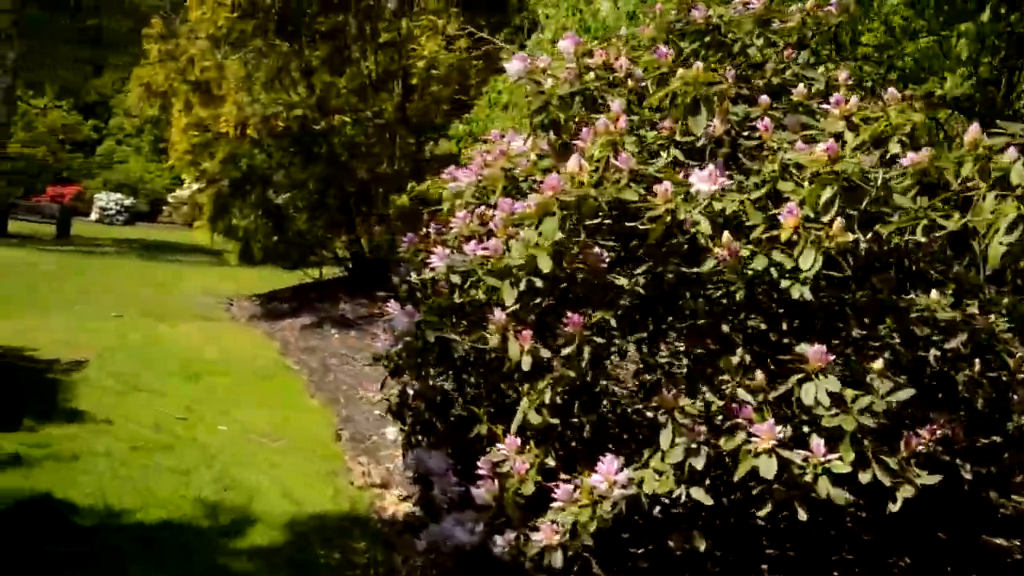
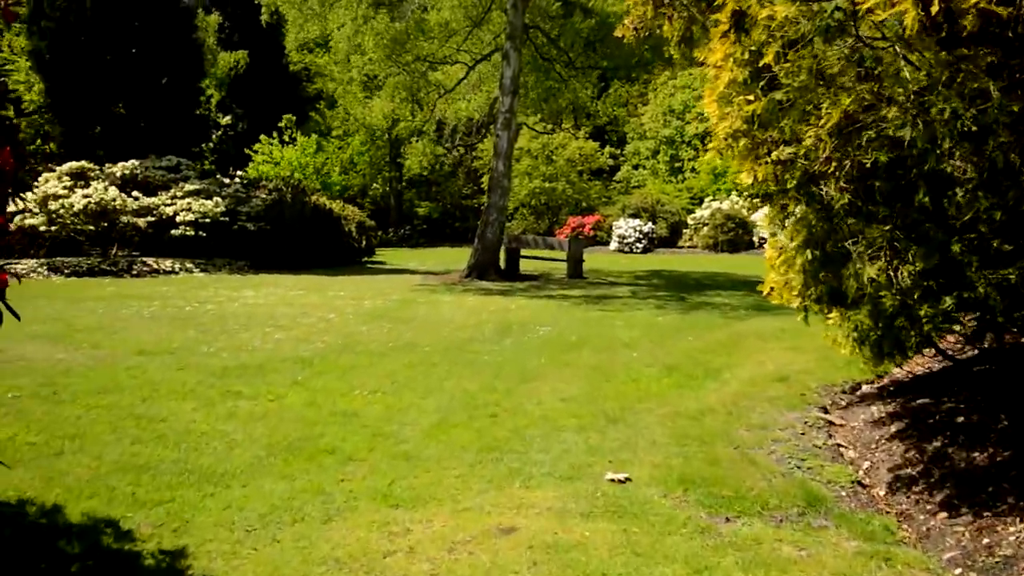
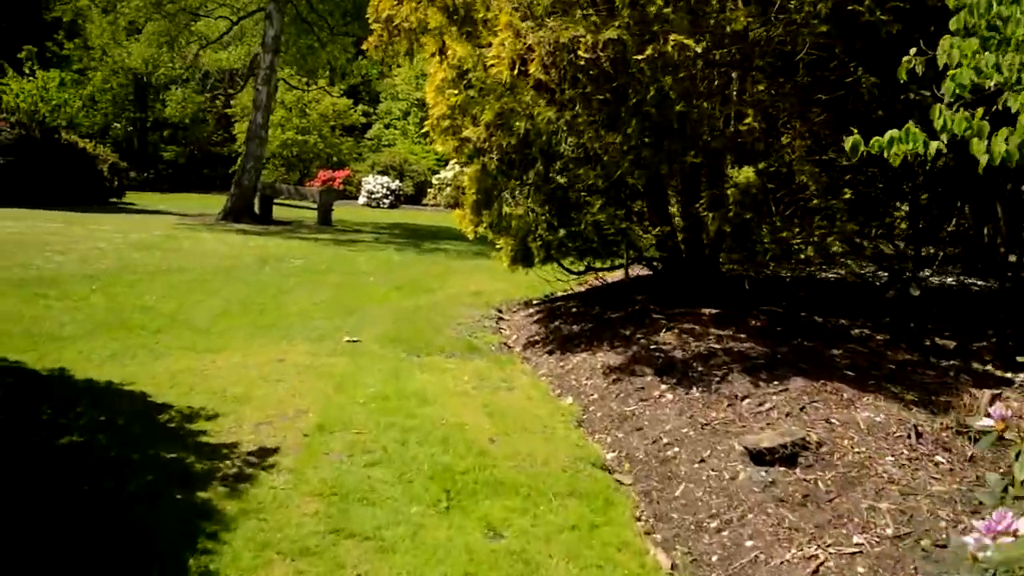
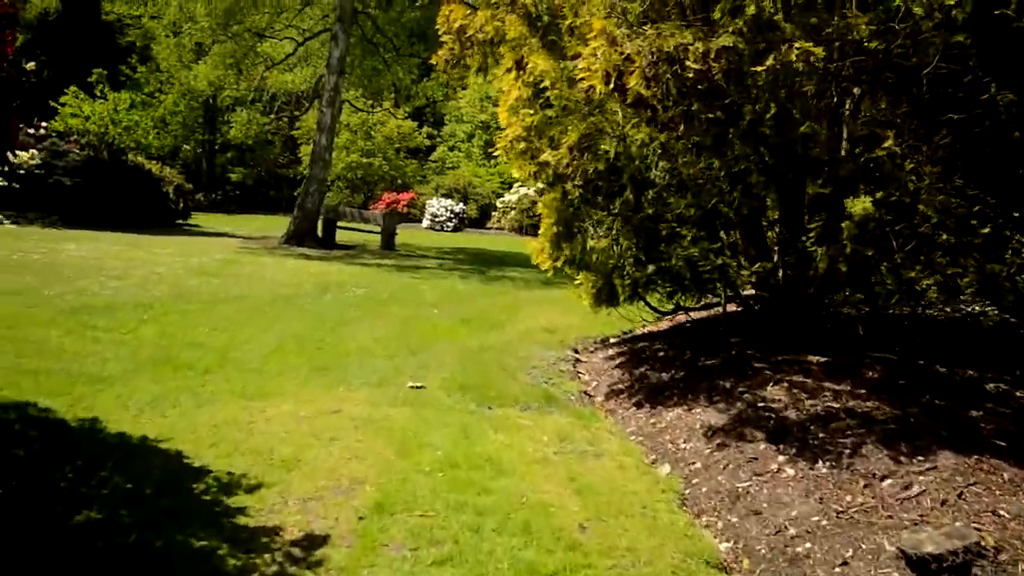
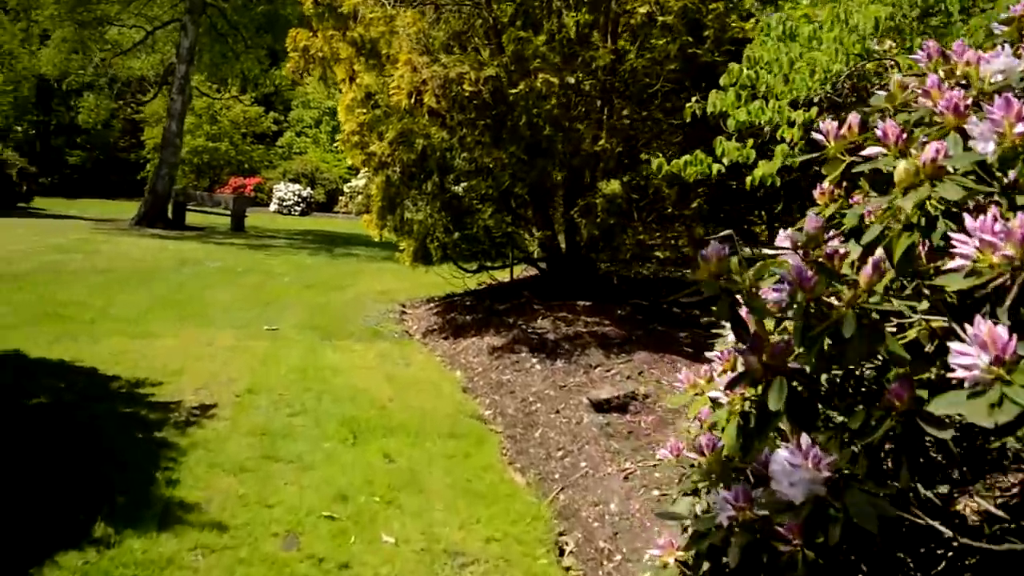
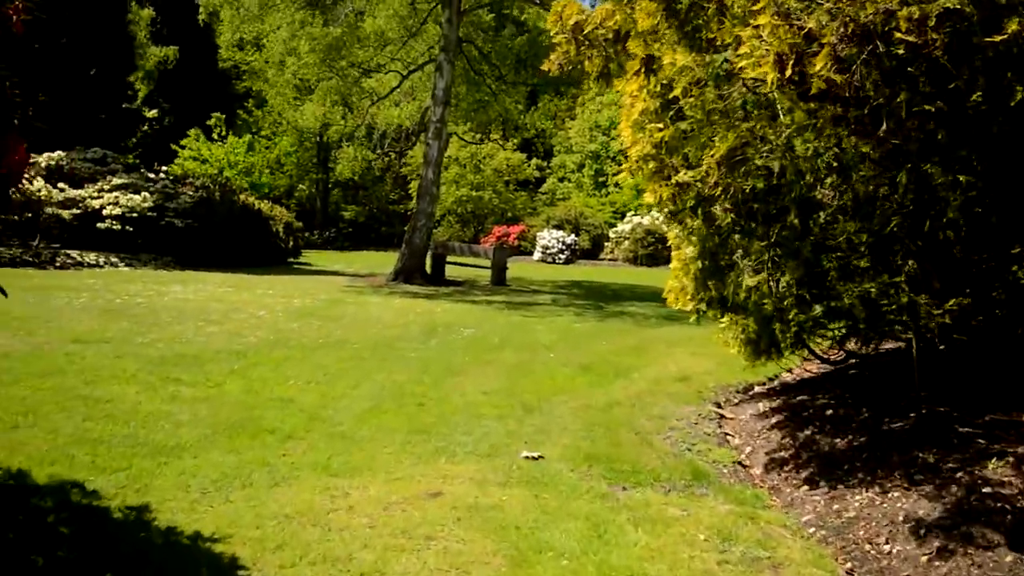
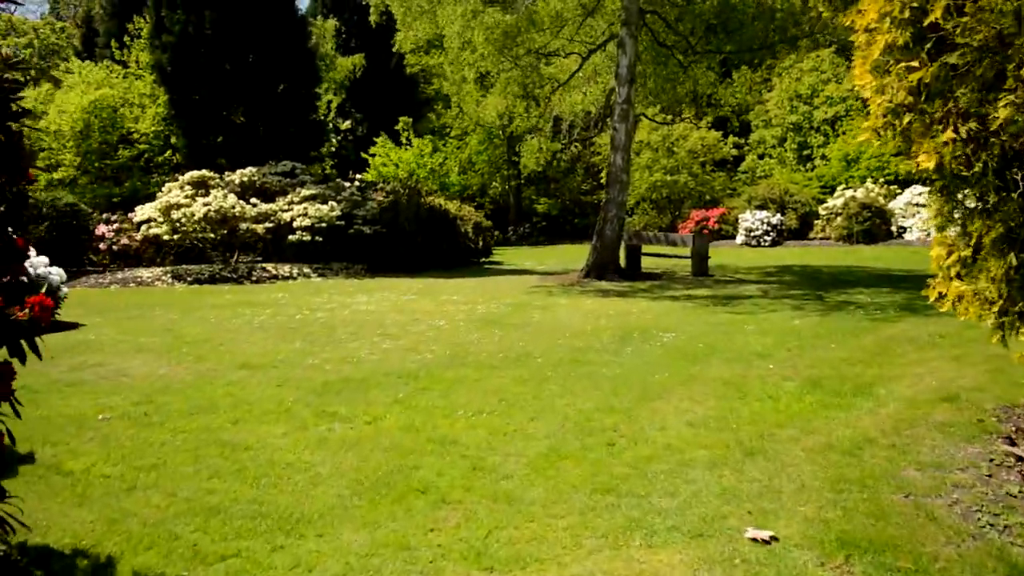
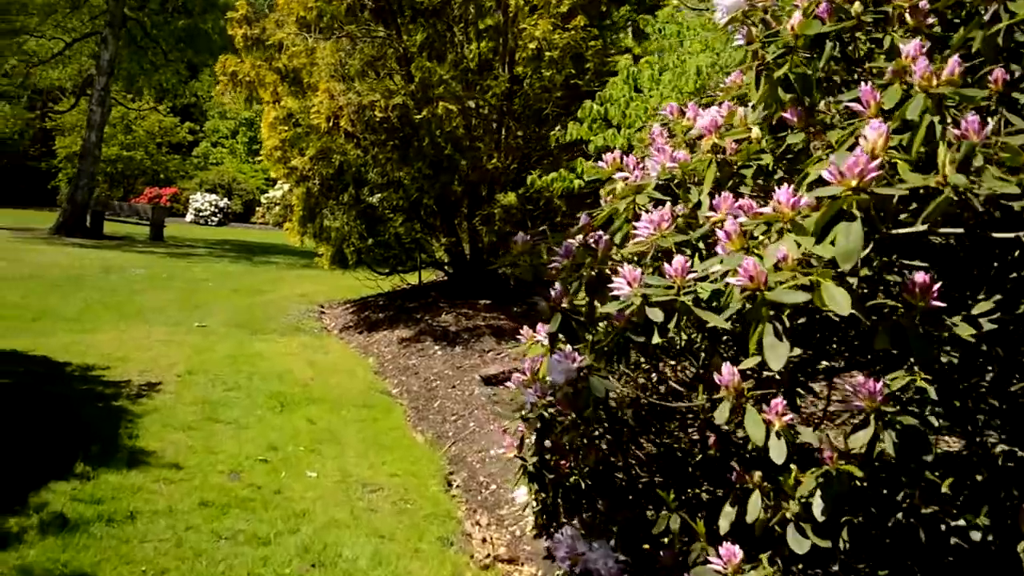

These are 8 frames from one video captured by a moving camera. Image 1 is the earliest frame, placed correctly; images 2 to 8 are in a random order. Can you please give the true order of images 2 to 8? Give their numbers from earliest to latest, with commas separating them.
8, 5, 3, 4, 6, 2, 7
